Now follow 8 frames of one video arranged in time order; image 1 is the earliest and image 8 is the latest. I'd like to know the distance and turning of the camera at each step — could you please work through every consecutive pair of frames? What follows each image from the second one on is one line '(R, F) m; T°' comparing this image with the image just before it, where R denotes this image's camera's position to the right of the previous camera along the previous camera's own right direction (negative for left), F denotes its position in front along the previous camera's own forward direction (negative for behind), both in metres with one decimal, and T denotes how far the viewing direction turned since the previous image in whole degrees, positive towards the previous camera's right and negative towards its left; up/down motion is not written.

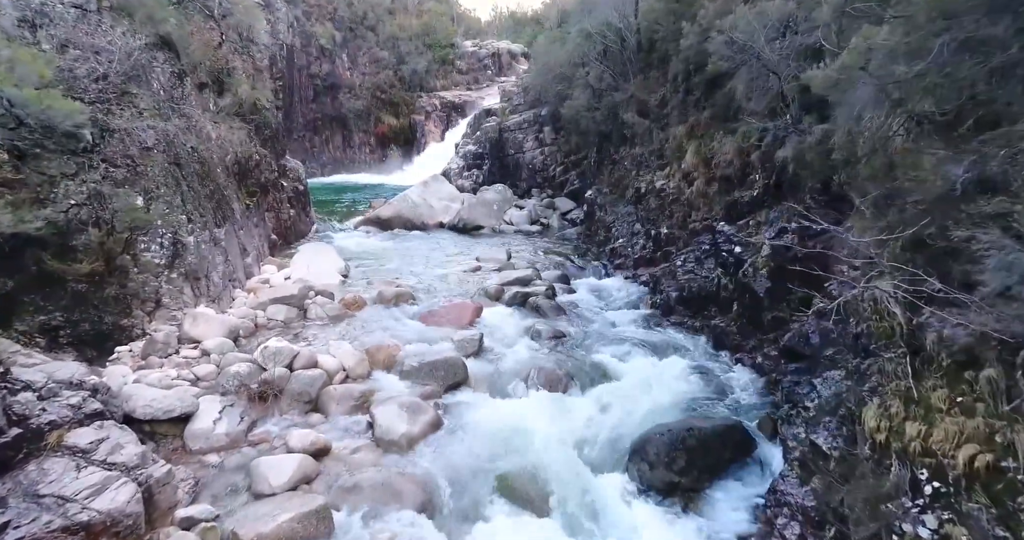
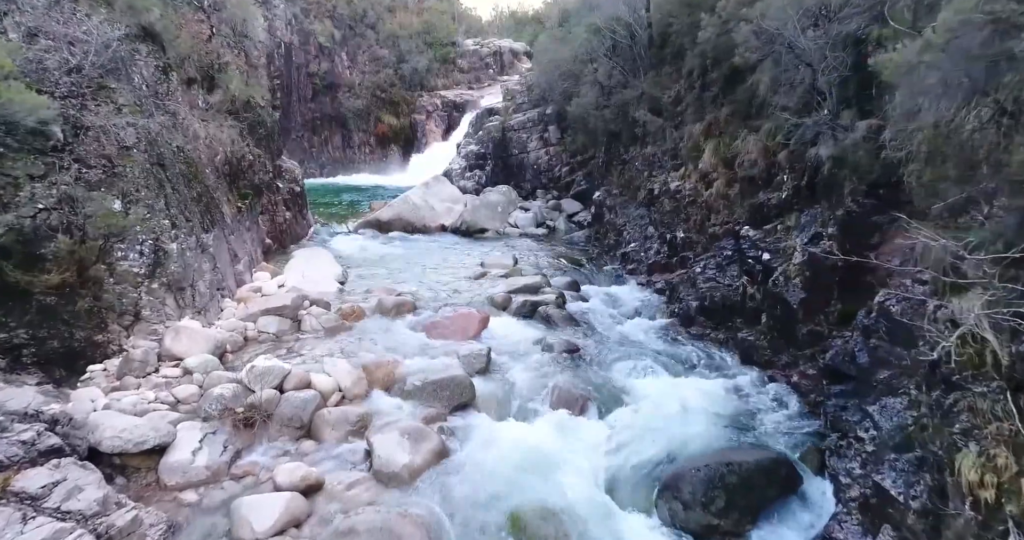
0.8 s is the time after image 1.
(-0.1, +0.7) m; 0°
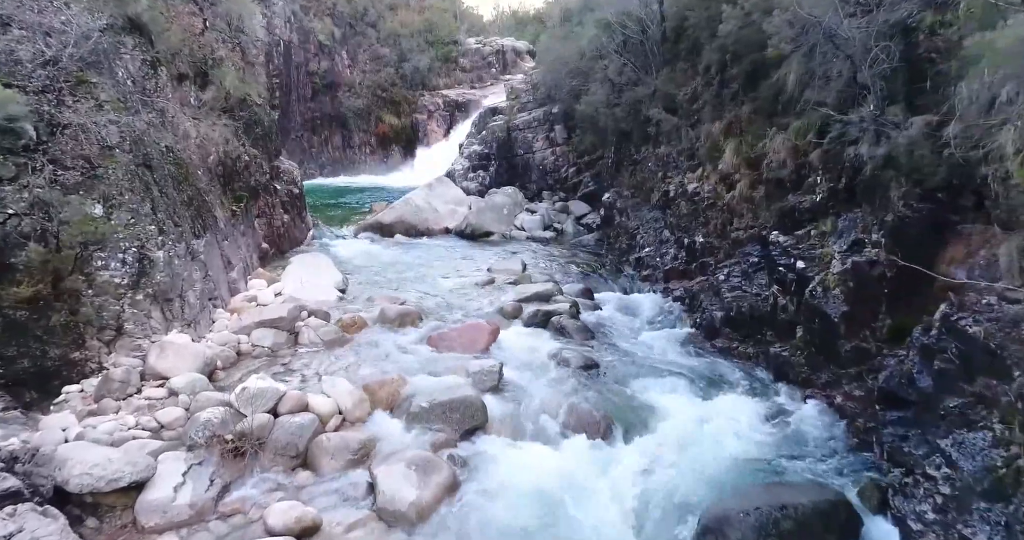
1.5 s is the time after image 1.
(-0.2, +0.6) m; 0°
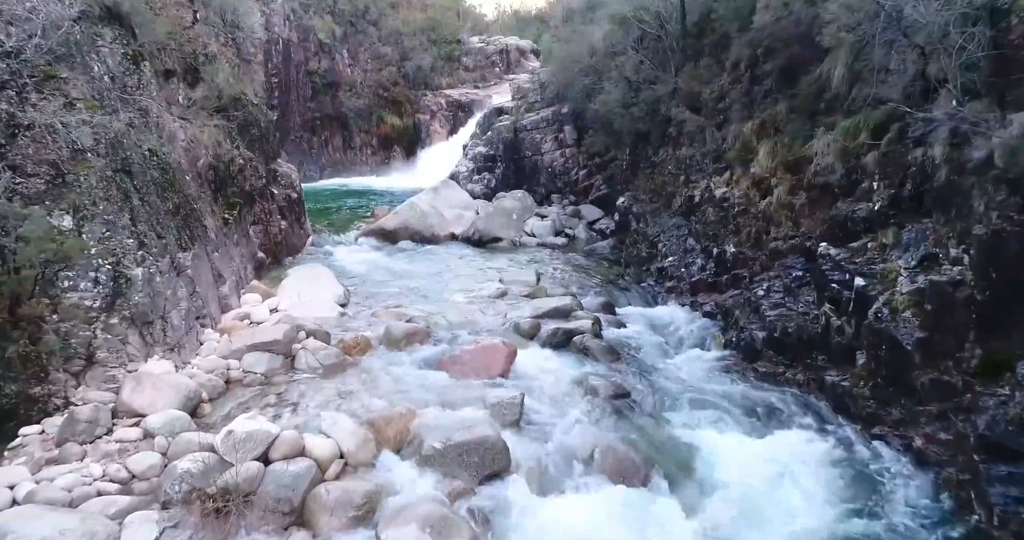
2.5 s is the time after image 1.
(-0.2, +0.8) m; 0°
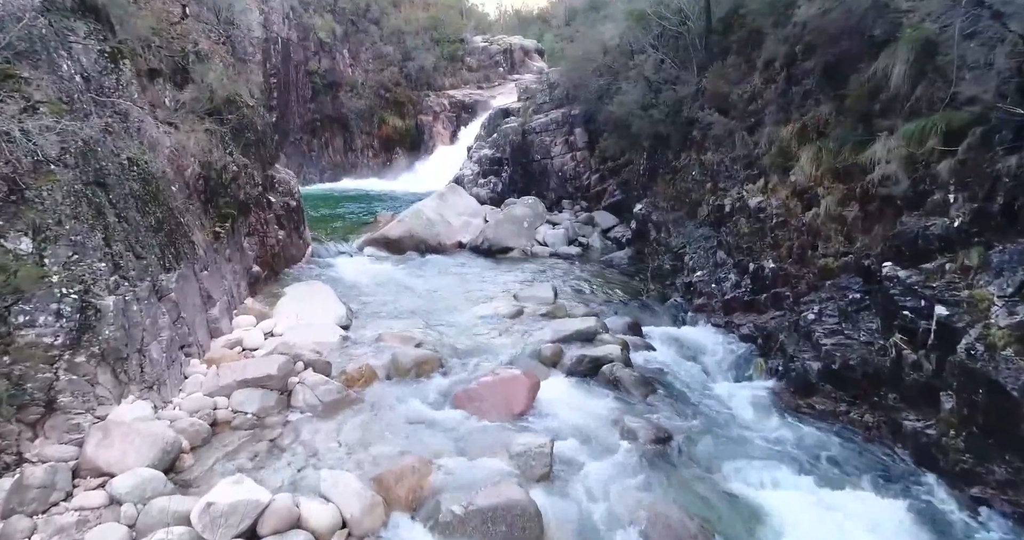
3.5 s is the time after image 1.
(-0.3, +0.9) m; 0°
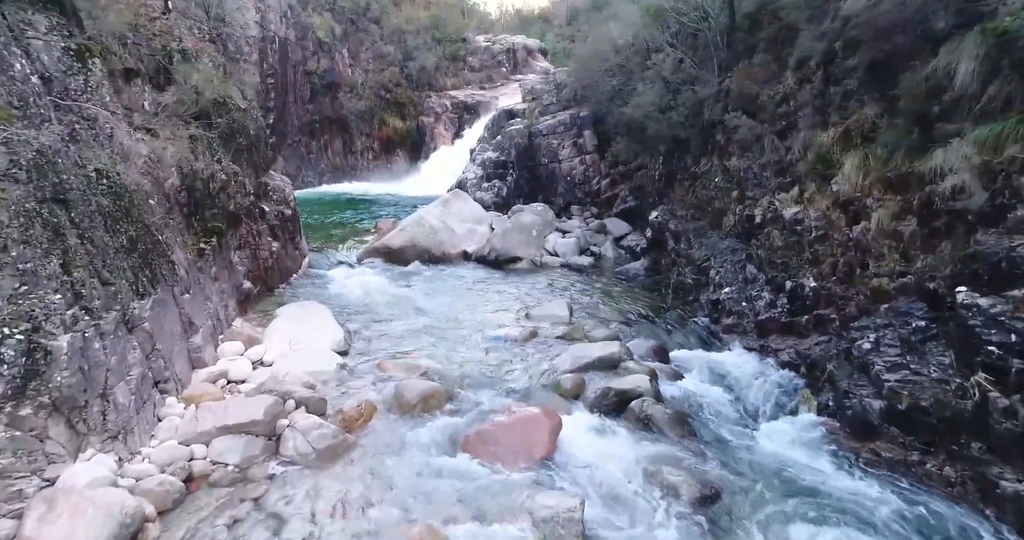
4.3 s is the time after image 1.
(-0.2, +0.8) m; 0°
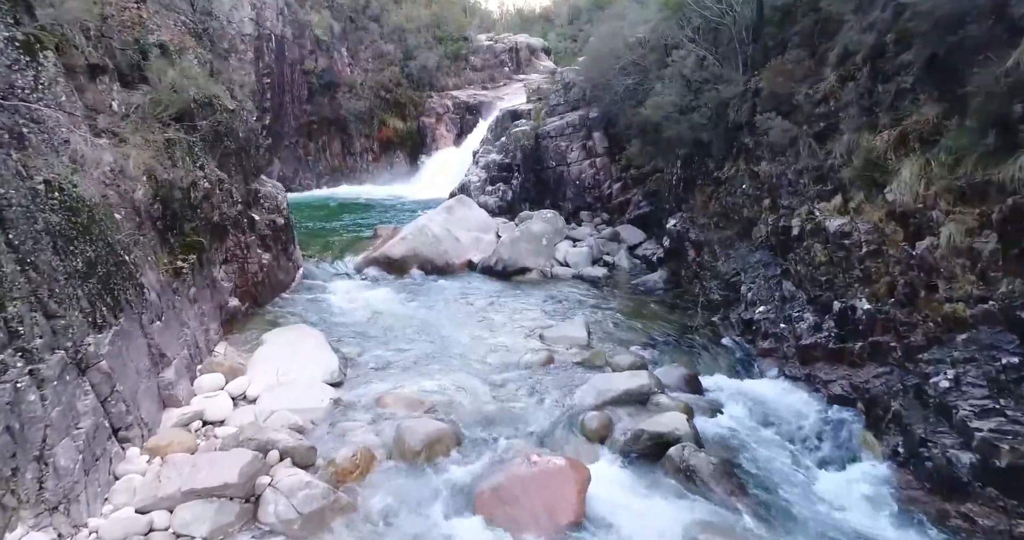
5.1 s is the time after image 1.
(-0.2, +0.9) m; 0°
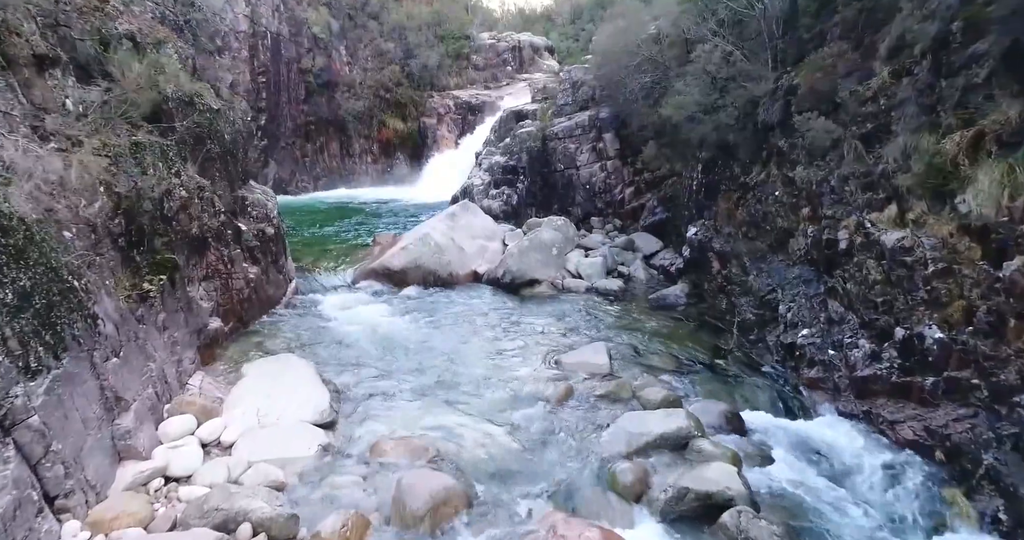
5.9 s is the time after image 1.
(-0.2, +1.0) m; 0°
